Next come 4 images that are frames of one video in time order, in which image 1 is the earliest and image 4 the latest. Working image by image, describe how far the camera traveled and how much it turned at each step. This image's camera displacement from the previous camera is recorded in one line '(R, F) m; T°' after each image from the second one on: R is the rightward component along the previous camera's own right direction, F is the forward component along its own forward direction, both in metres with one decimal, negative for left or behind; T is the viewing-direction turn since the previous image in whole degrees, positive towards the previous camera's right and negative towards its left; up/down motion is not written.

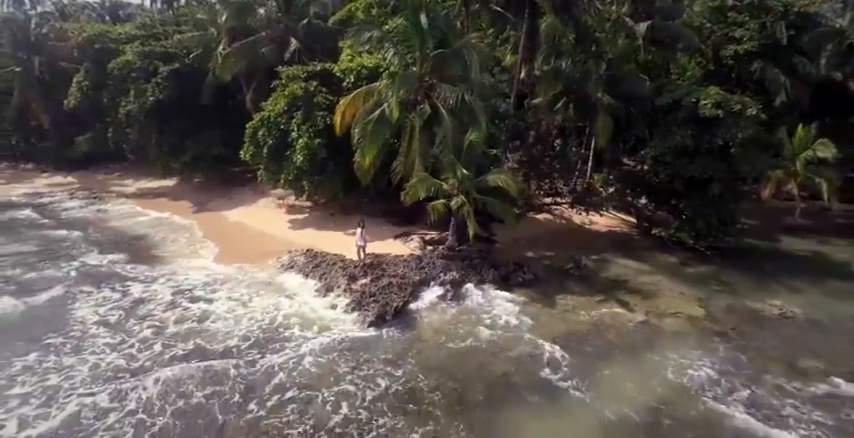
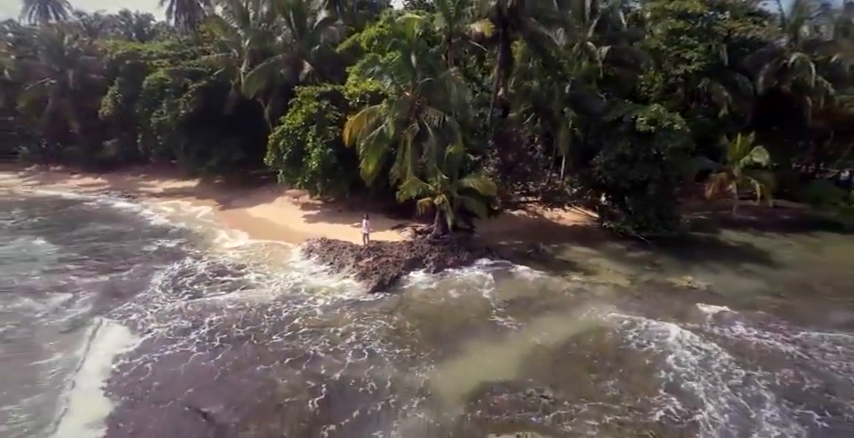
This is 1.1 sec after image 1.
(+0.4, -3.5) m; 0°
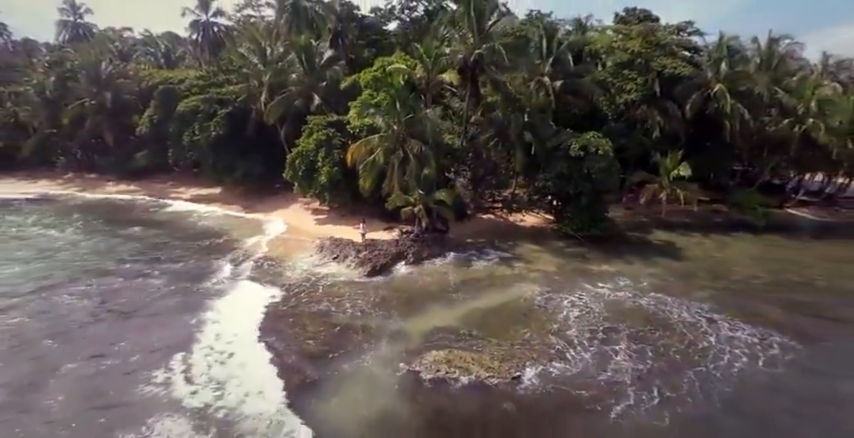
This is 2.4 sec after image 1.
(+0.9, -5.3) m; 0°
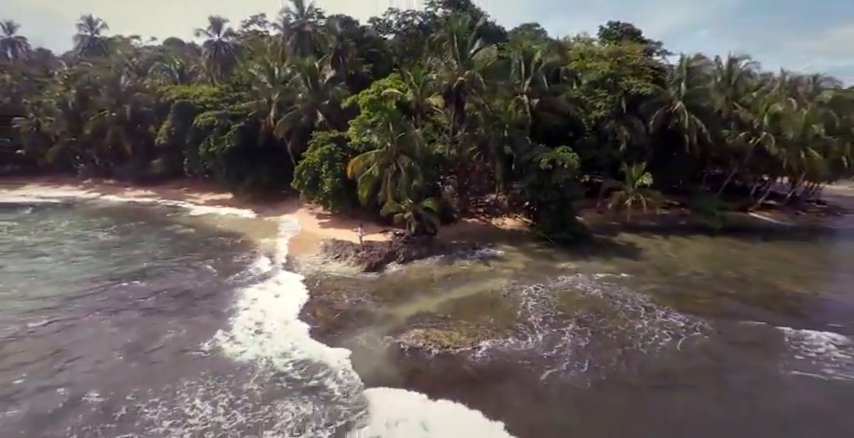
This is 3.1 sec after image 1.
(+0.6, -3.5) m; 0°
